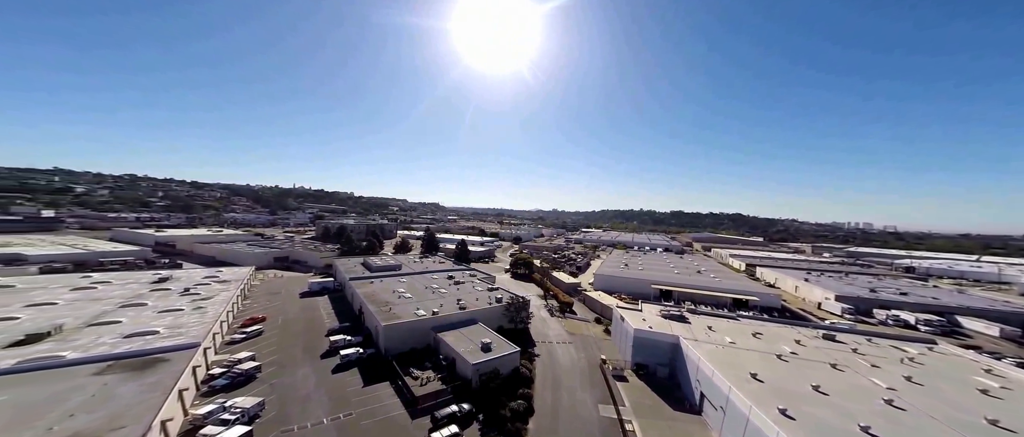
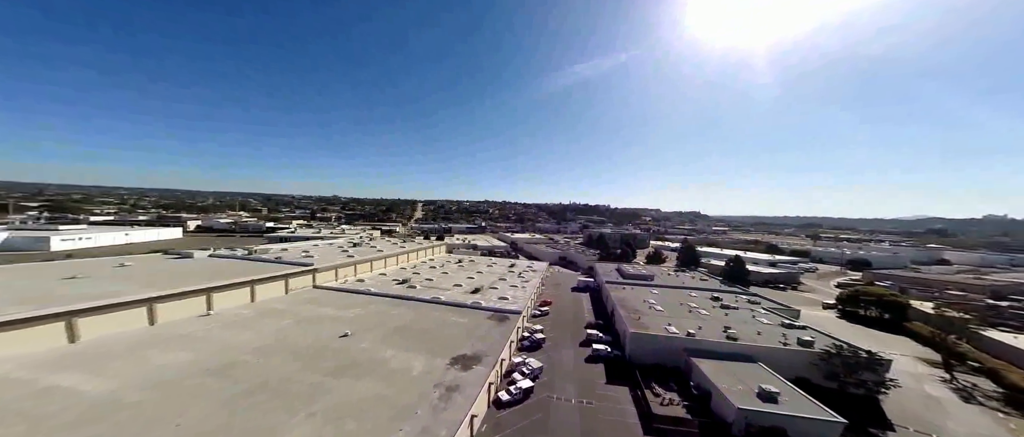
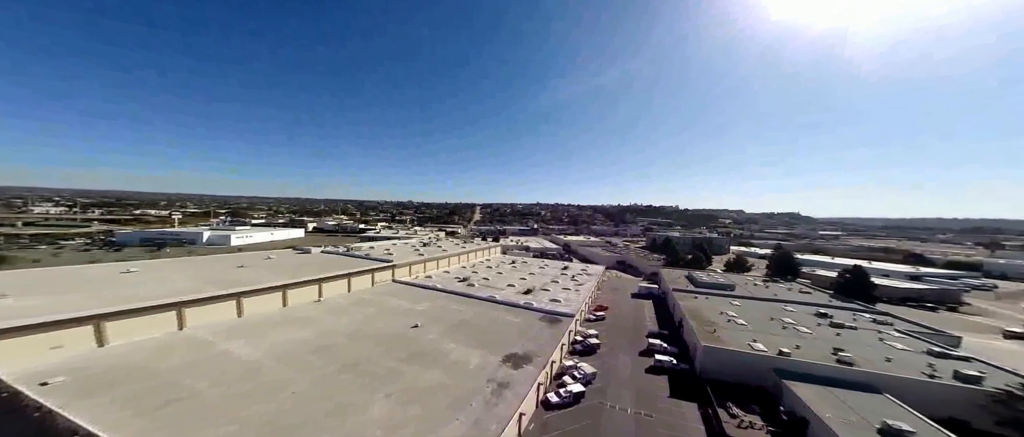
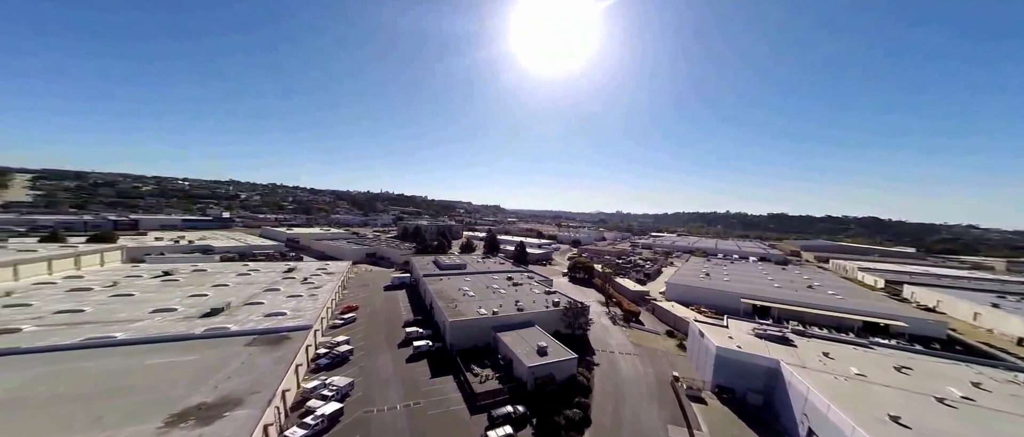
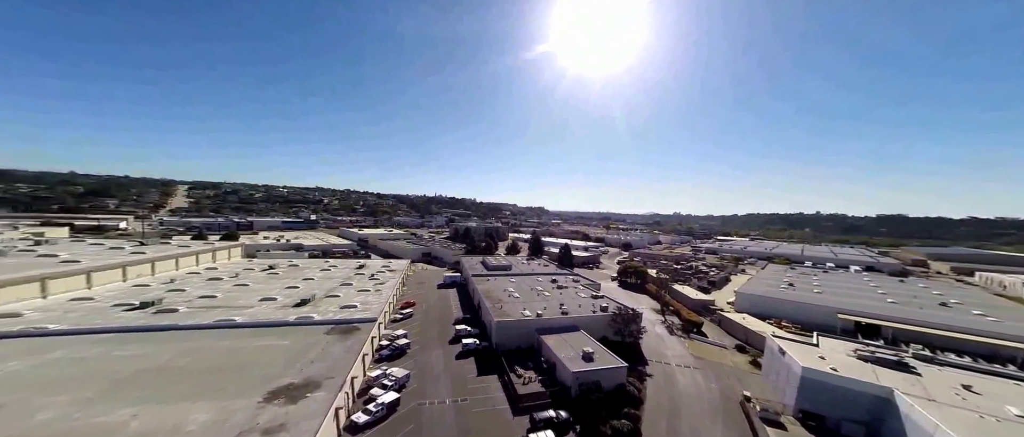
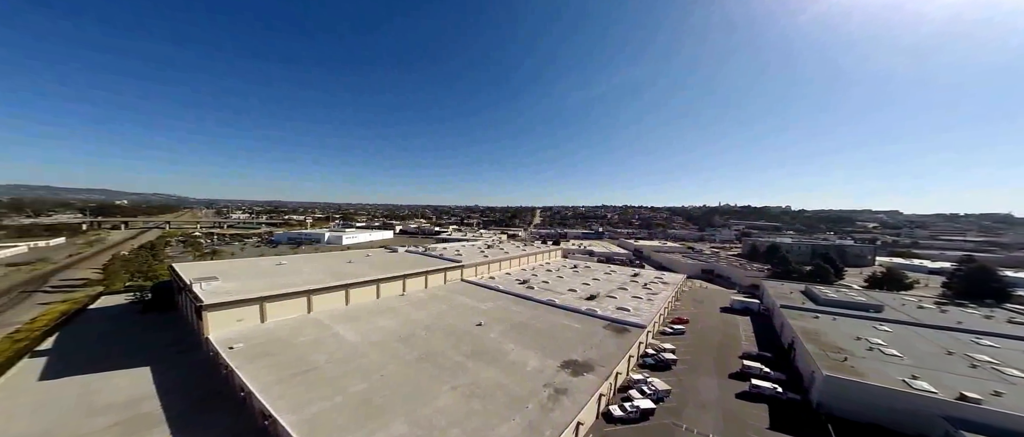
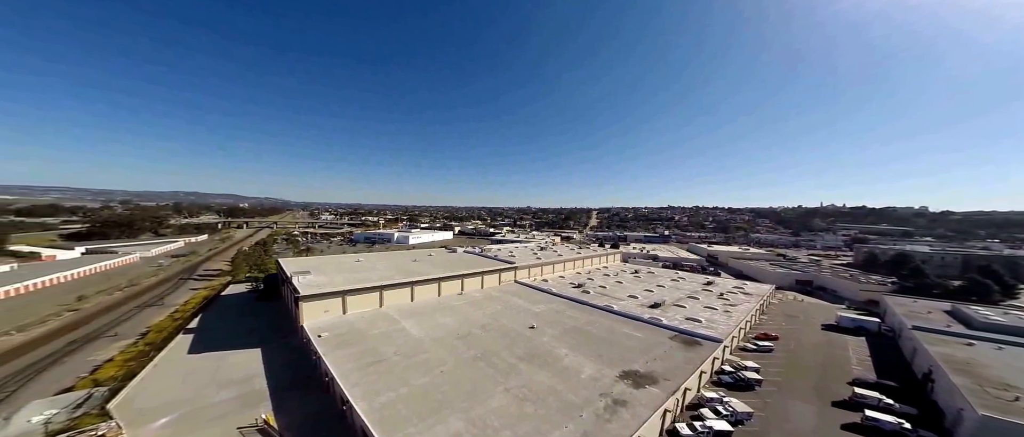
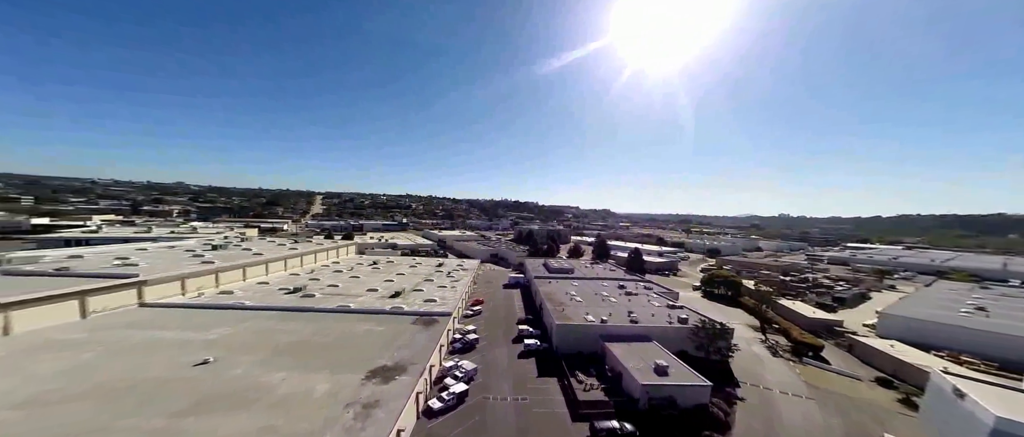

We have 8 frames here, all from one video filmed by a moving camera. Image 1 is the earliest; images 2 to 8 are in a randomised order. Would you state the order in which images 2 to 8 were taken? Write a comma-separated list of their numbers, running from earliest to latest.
4, 5, 8, 2, 3, 6, 7
